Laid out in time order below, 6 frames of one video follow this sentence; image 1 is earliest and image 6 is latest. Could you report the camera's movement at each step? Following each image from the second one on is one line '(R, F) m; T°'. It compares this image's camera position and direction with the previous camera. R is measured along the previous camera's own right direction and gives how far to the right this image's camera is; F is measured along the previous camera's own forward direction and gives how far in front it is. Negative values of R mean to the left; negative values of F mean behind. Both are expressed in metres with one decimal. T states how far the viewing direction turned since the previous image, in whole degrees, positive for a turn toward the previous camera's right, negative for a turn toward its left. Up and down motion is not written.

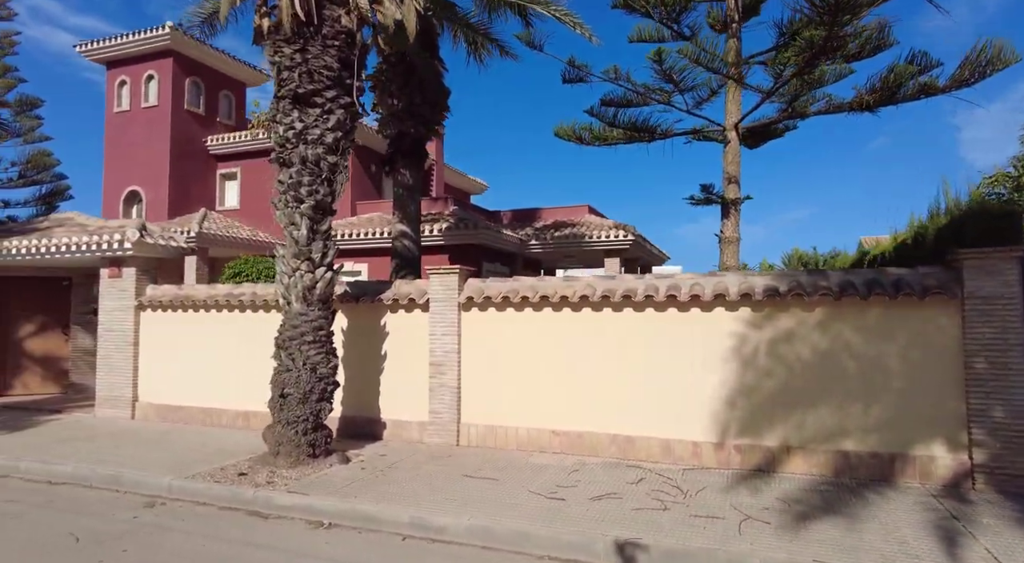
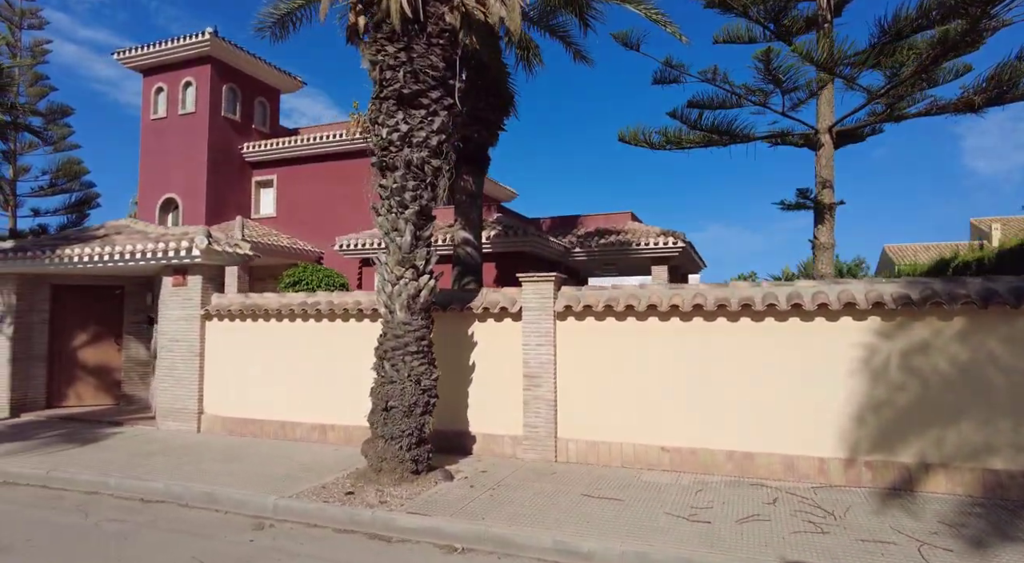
(-1.2, +0.3) m; 0°
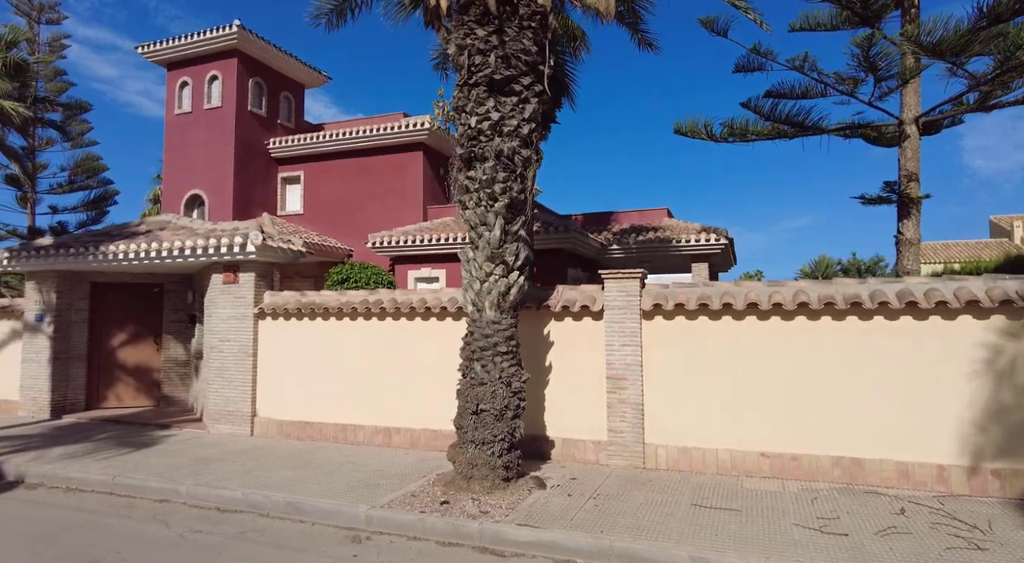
(-1.0, +0.4) m; 0°
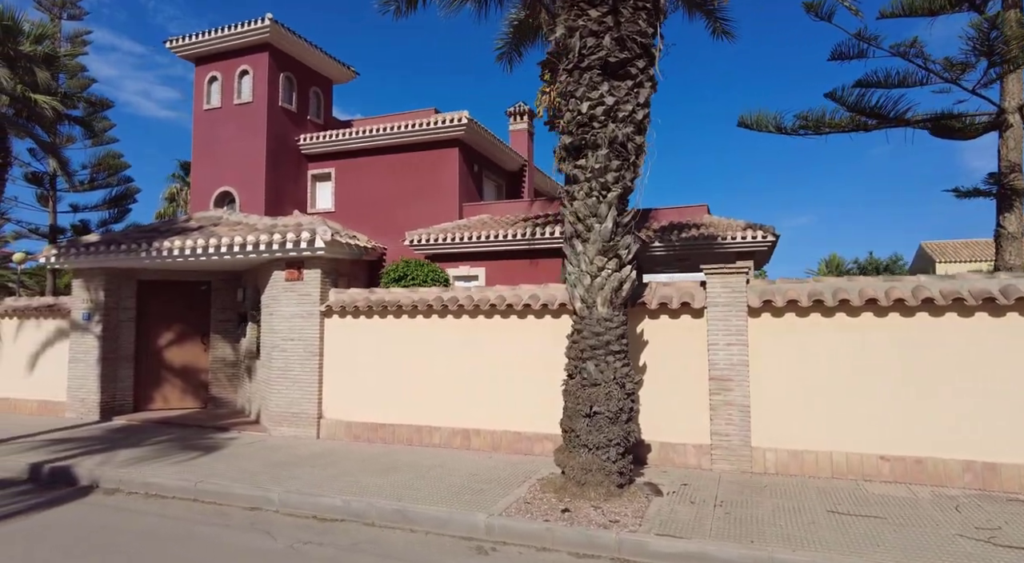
(-1.1, +0.3) m; 0°
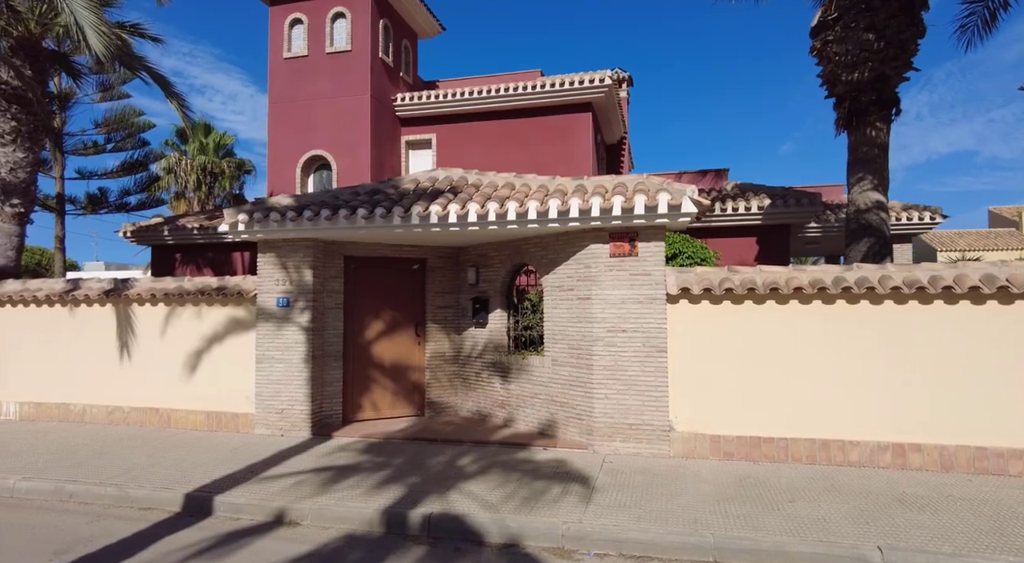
(-5.4, +2.3) m; +7°
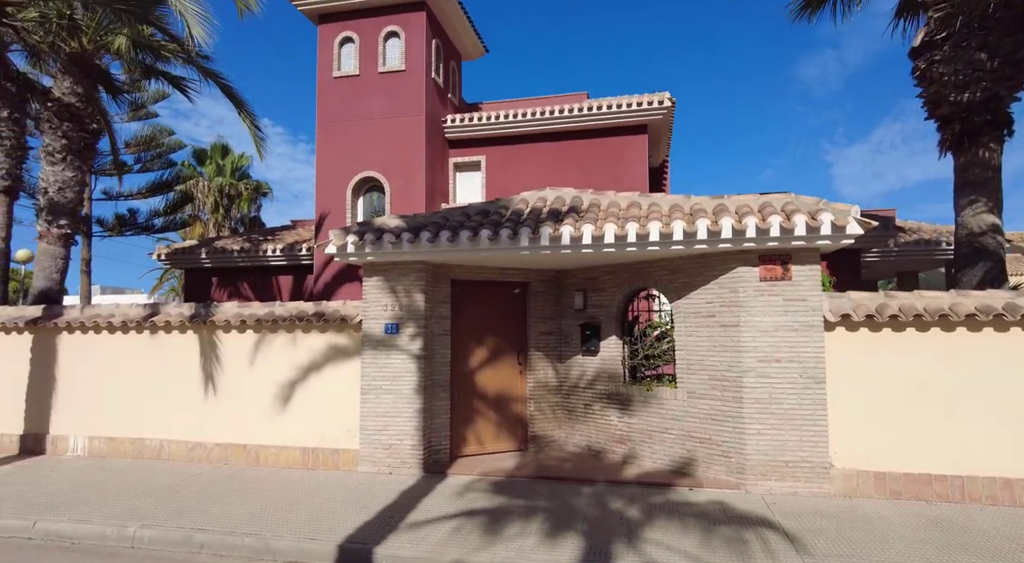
(-1.7, +0.5) m; +1°
